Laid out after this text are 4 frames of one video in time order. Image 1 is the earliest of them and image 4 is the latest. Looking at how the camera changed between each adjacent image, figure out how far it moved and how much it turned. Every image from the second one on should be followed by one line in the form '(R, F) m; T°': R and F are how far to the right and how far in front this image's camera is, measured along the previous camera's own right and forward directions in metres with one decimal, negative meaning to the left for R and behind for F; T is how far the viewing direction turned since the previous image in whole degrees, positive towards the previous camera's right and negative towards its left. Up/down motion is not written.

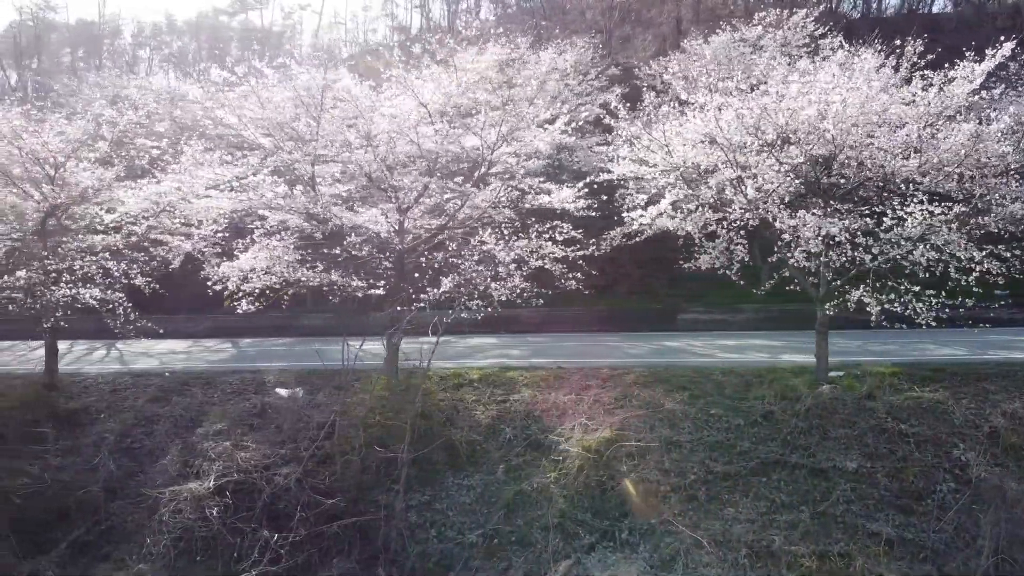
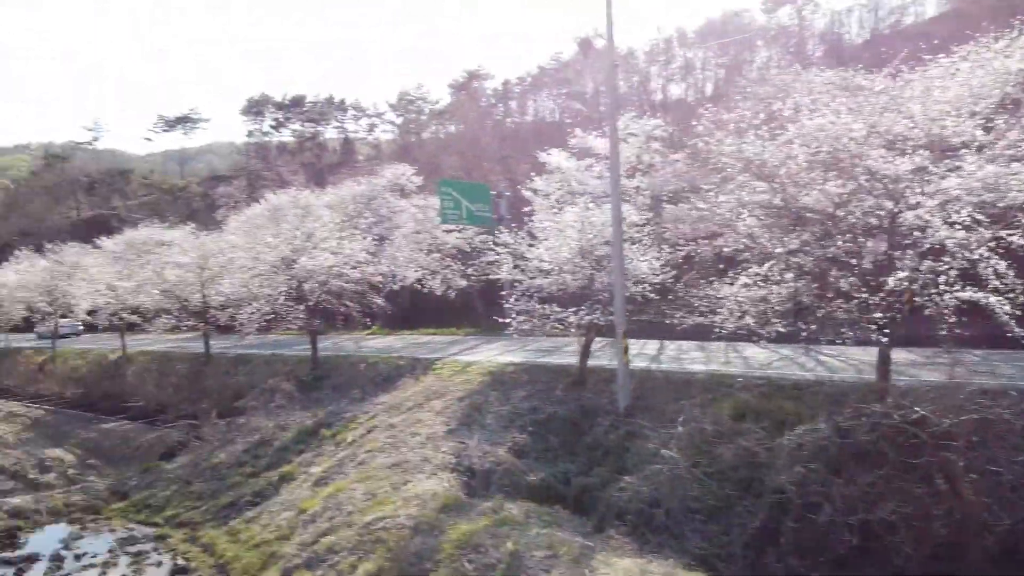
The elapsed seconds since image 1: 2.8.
(-5.5, +0.1) m; -32°
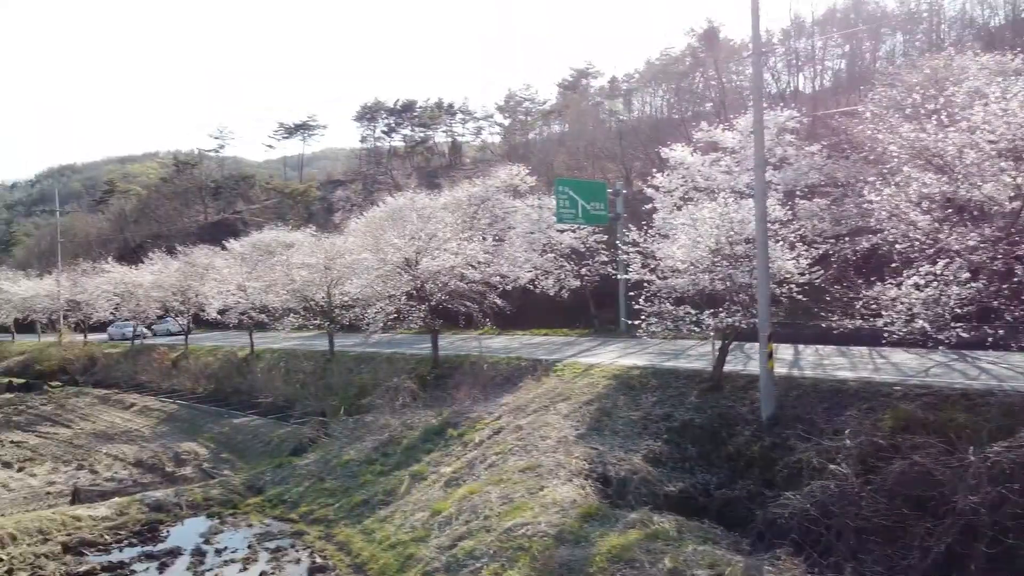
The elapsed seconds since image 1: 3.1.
(-0.5, +0.4) m; -7°
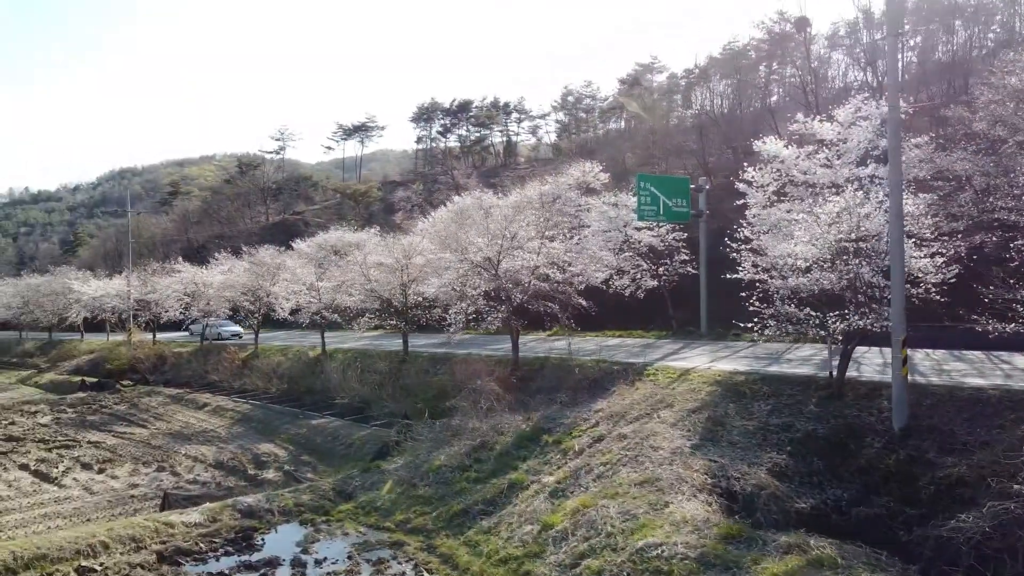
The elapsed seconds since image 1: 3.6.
(-0.9, +0.7) m; -3°
